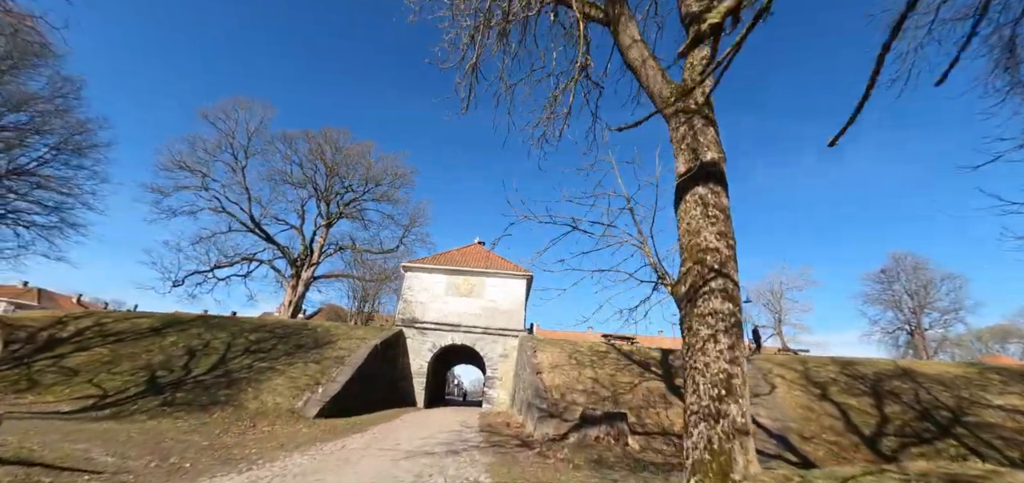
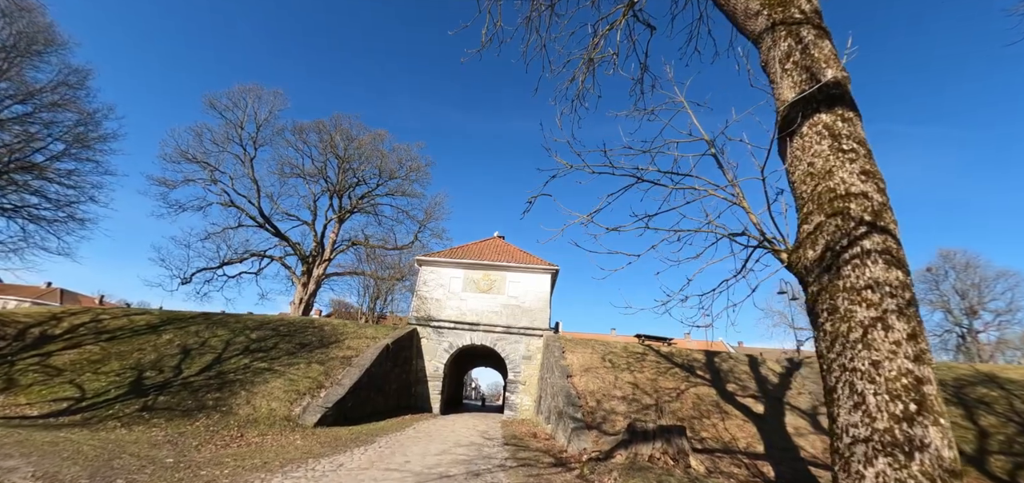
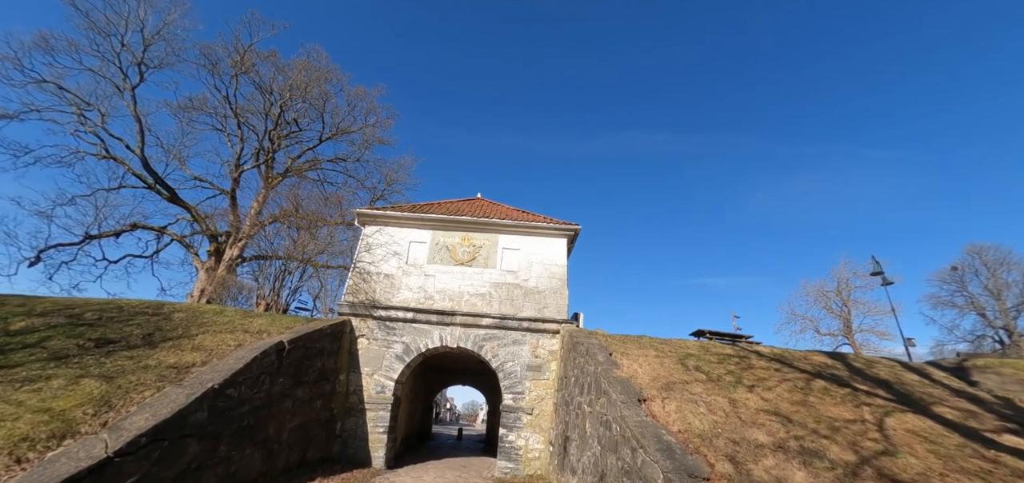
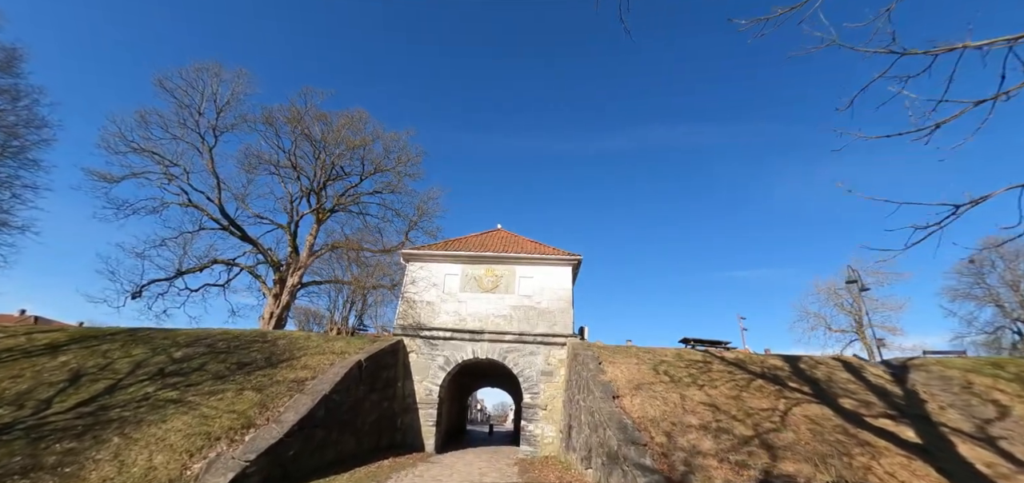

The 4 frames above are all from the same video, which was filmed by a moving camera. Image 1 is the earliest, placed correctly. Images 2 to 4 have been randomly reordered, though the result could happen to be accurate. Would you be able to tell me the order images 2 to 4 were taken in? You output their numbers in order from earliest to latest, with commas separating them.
2, 4, 3
